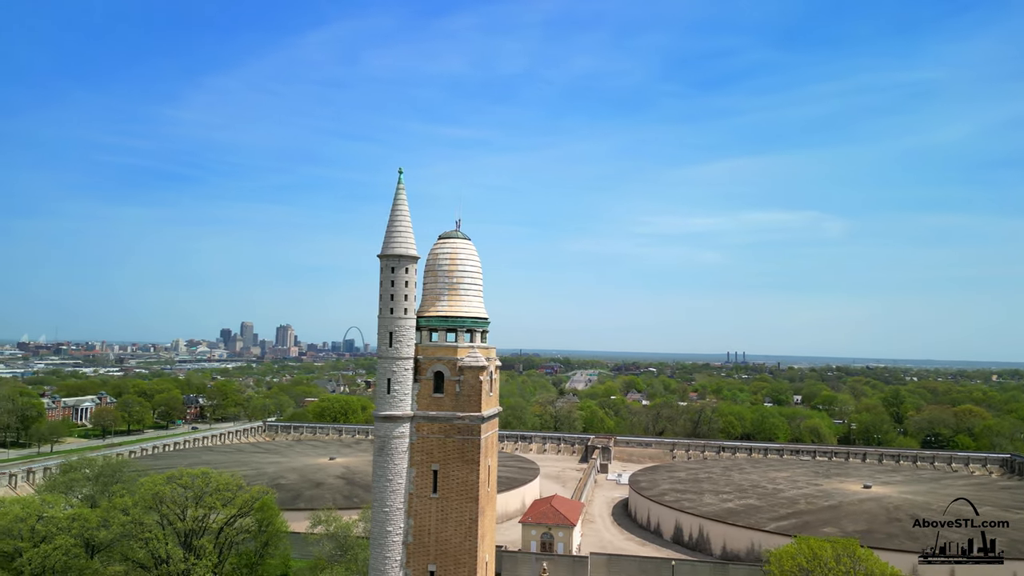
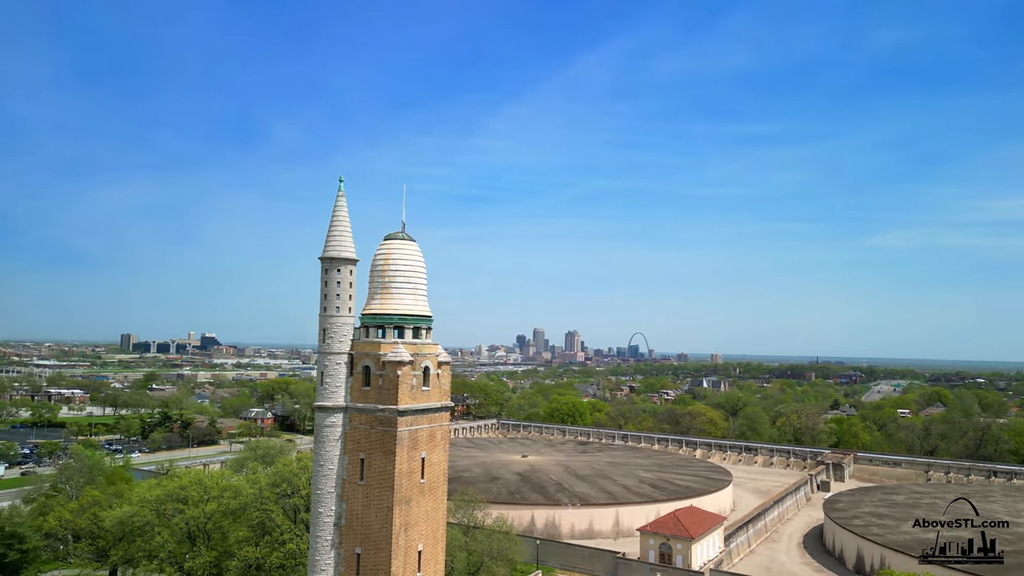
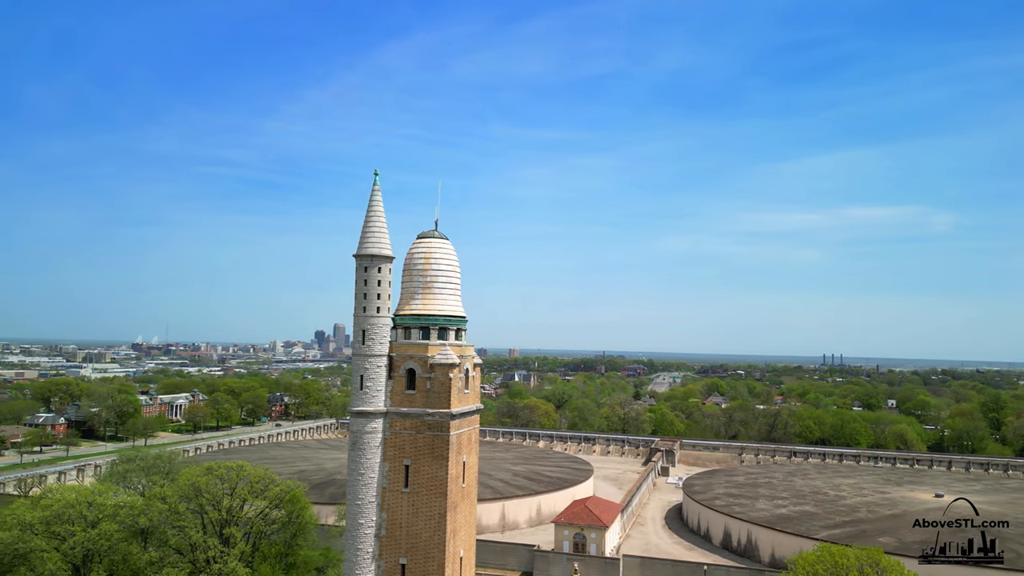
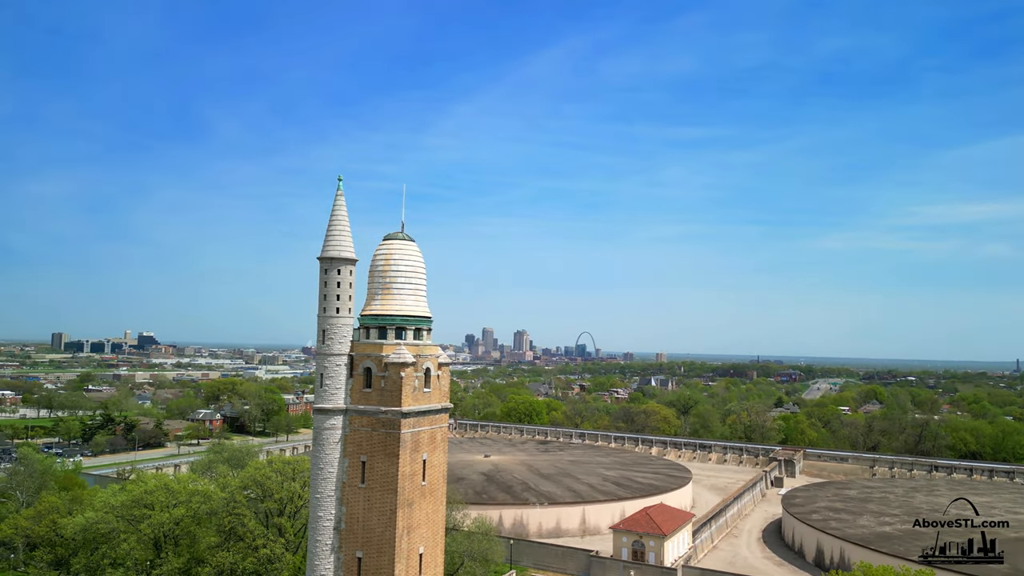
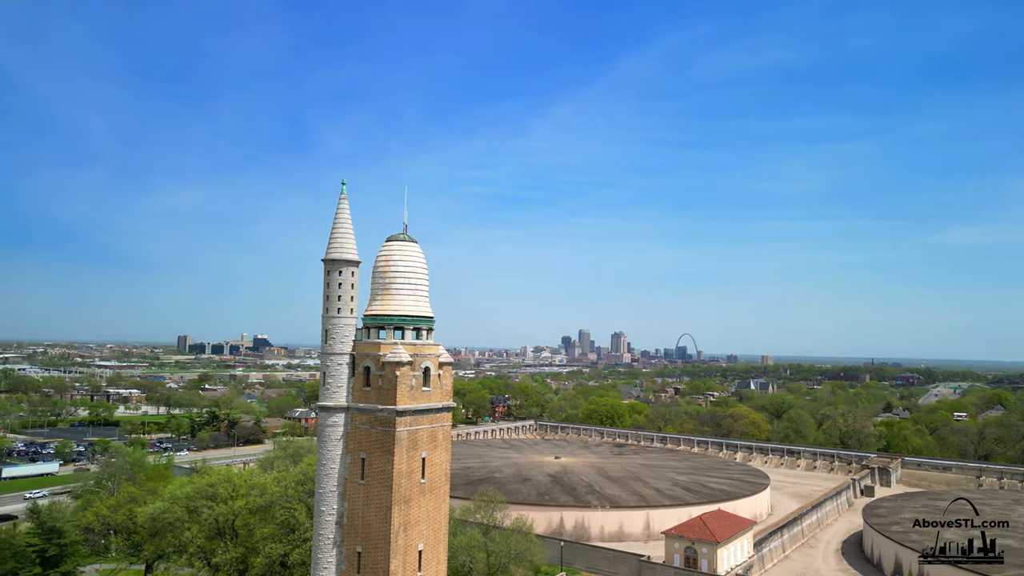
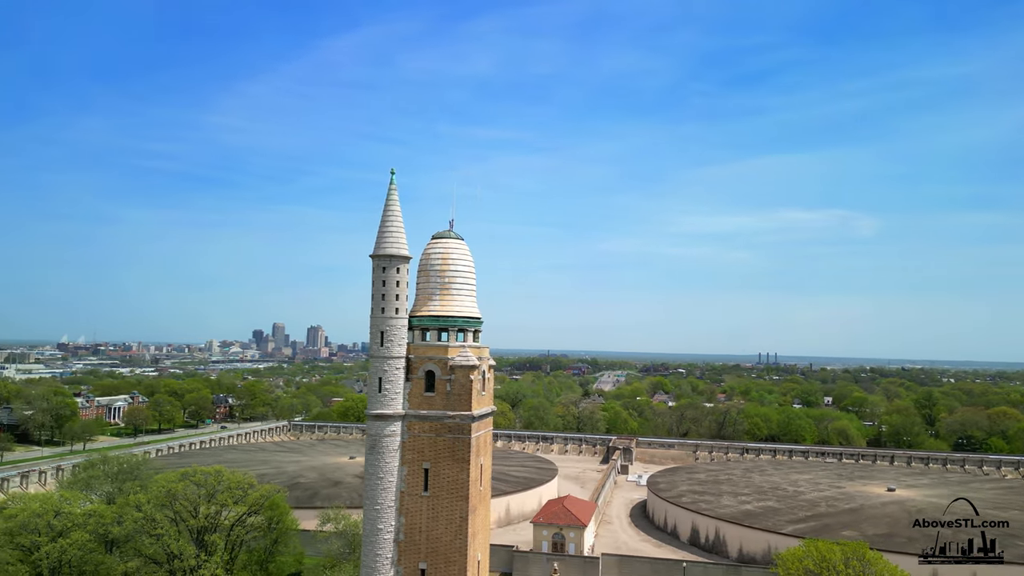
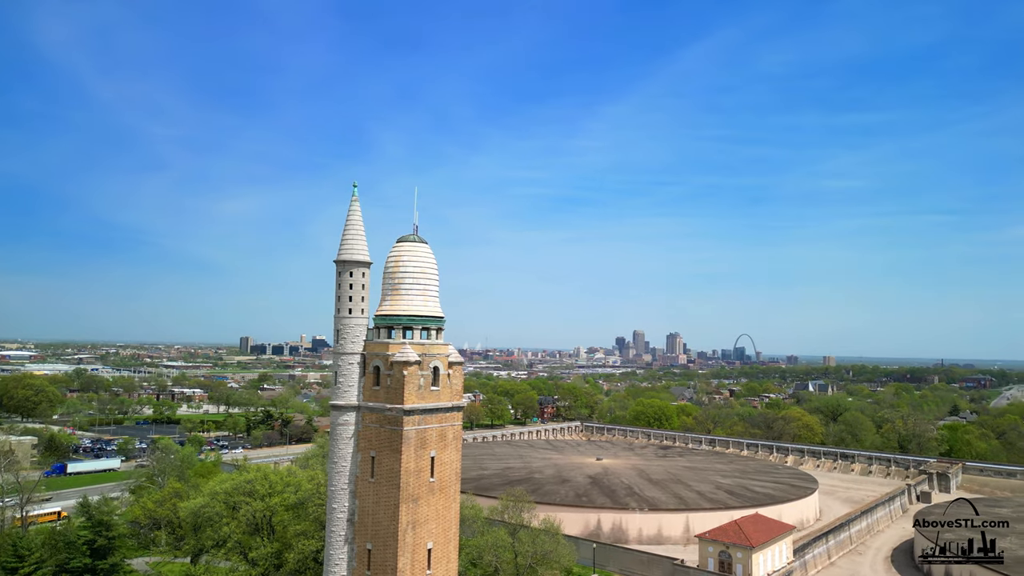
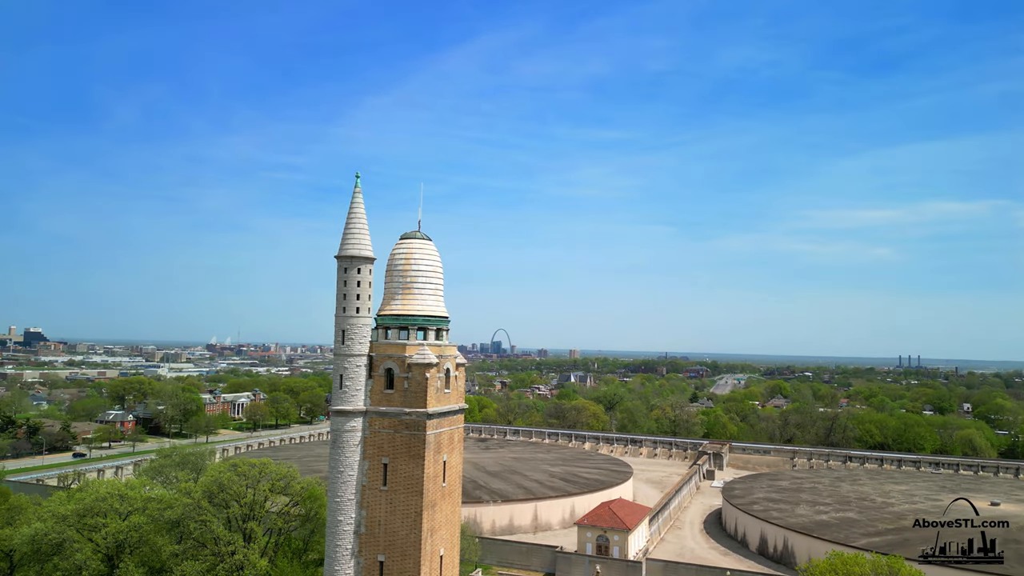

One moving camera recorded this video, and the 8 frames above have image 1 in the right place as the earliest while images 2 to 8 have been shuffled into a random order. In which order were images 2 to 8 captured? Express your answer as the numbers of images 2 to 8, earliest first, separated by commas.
6, 3, 8, 4, 2, 5, 7
